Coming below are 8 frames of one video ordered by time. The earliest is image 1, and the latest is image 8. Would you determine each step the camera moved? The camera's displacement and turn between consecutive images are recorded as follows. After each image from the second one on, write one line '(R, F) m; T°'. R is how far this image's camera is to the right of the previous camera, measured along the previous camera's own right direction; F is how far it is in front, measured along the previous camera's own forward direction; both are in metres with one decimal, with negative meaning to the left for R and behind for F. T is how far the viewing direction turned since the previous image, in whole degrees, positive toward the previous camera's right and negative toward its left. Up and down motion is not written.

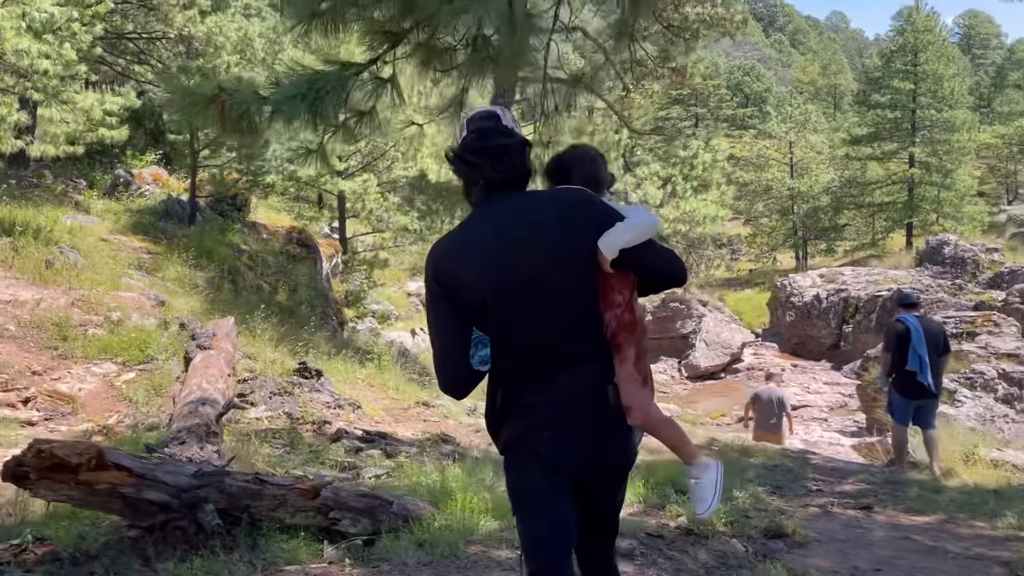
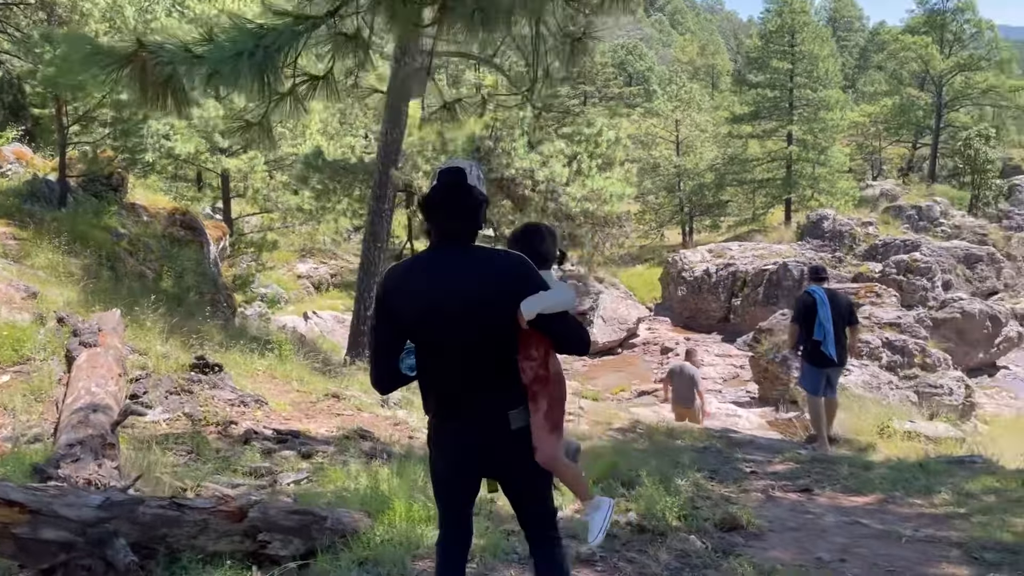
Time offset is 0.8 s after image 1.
(-0.2, +0.3) m; +8°
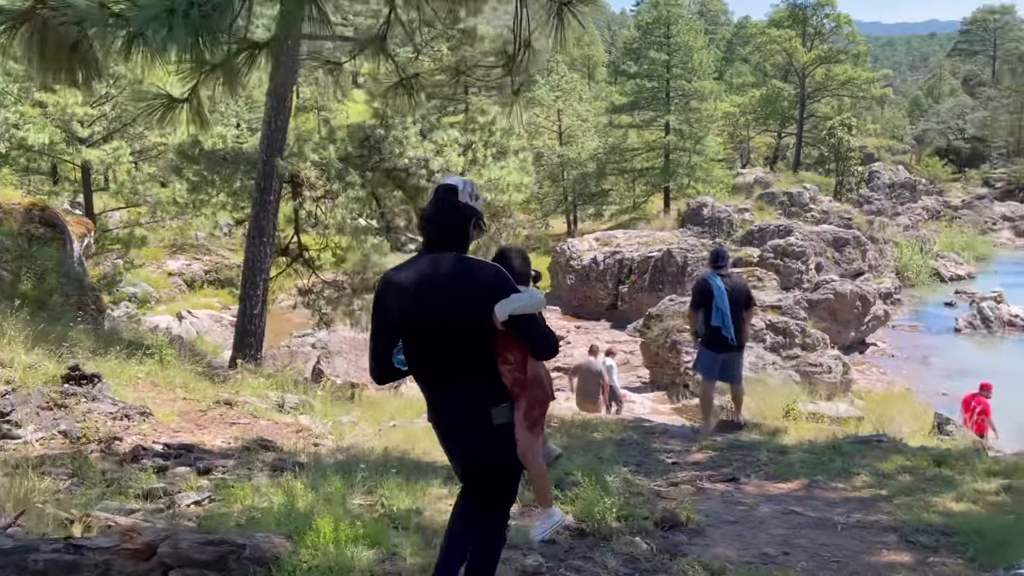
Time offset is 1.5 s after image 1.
(-0.2, +0.3) m; +8°
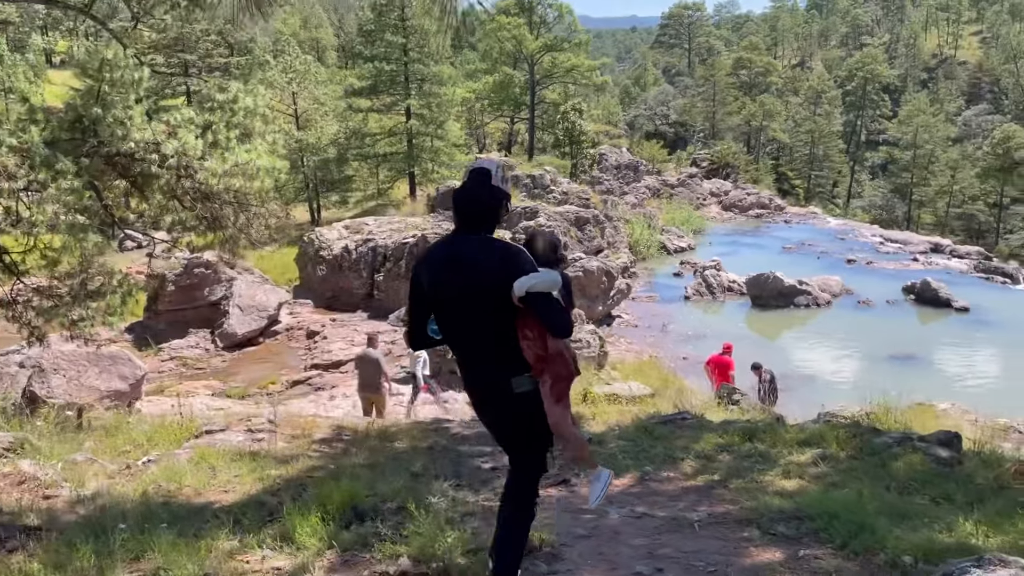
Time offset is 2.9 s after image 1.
(-0.2, +0.7) m; +17°
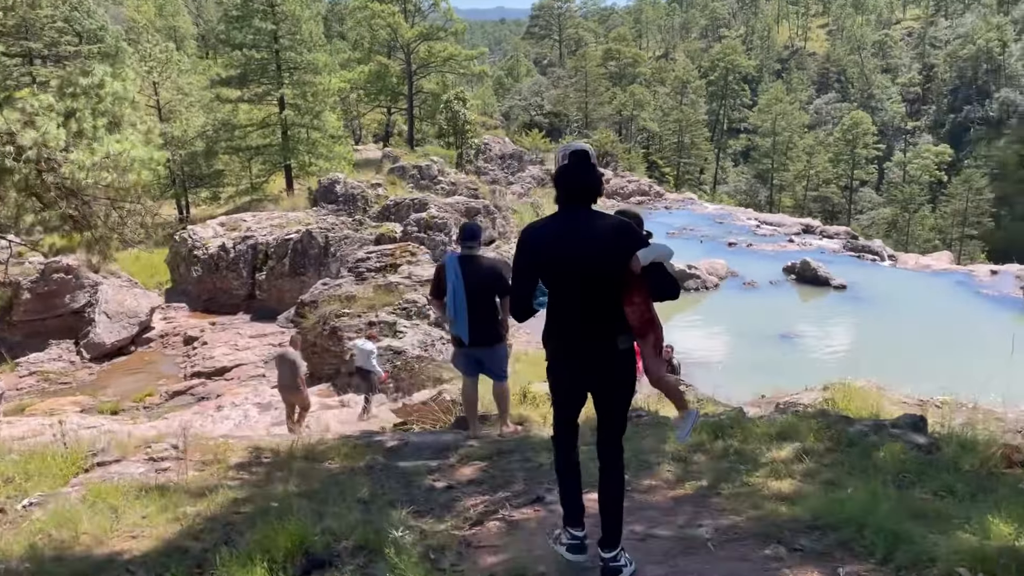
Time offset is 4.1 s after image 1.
(-0.4, +0.5) m; +8°
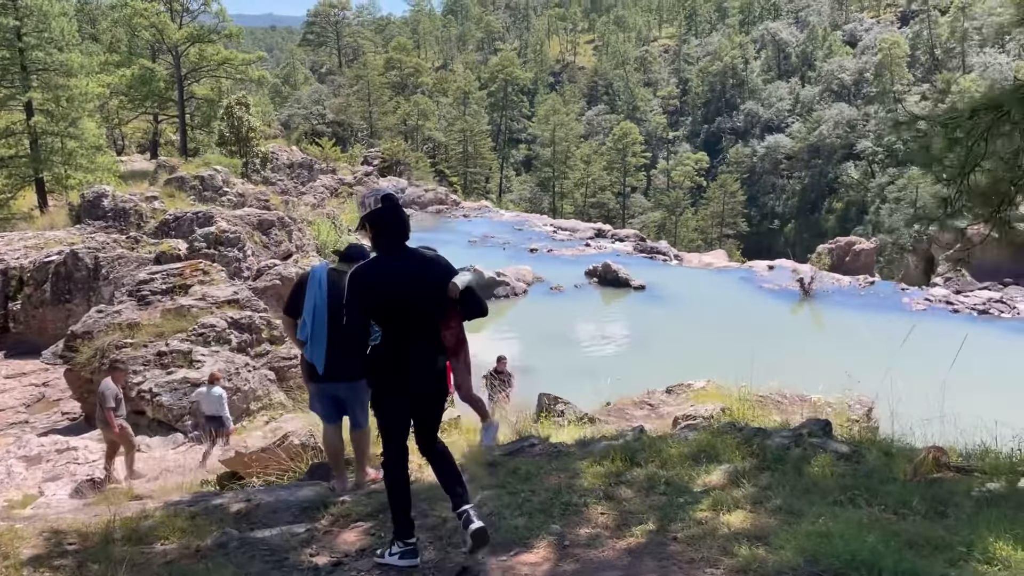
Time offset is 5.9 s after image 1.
(-0.4, +0.8) m; +14°
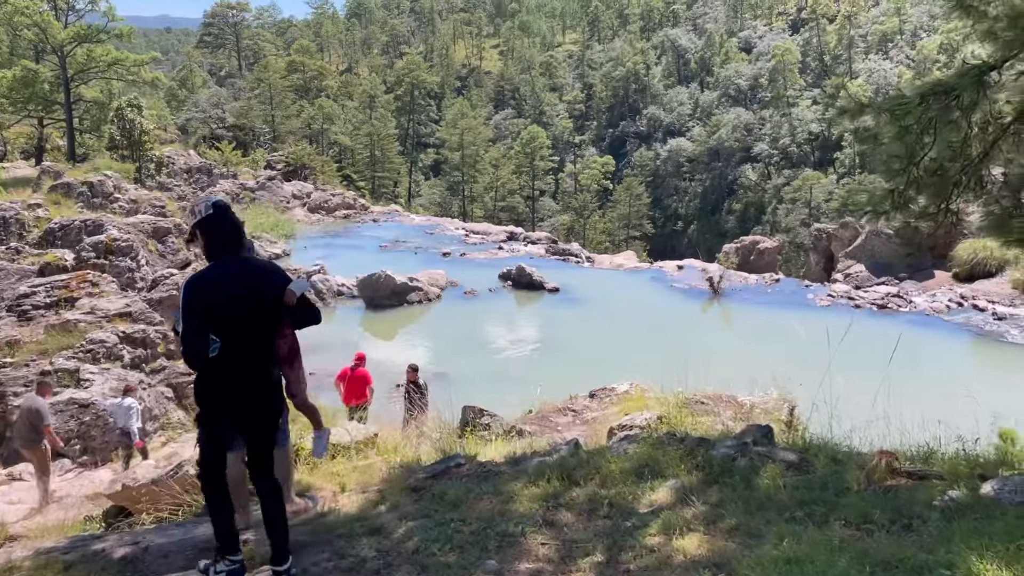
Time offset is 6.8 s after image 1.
(0.0, +0.4) m; +6°
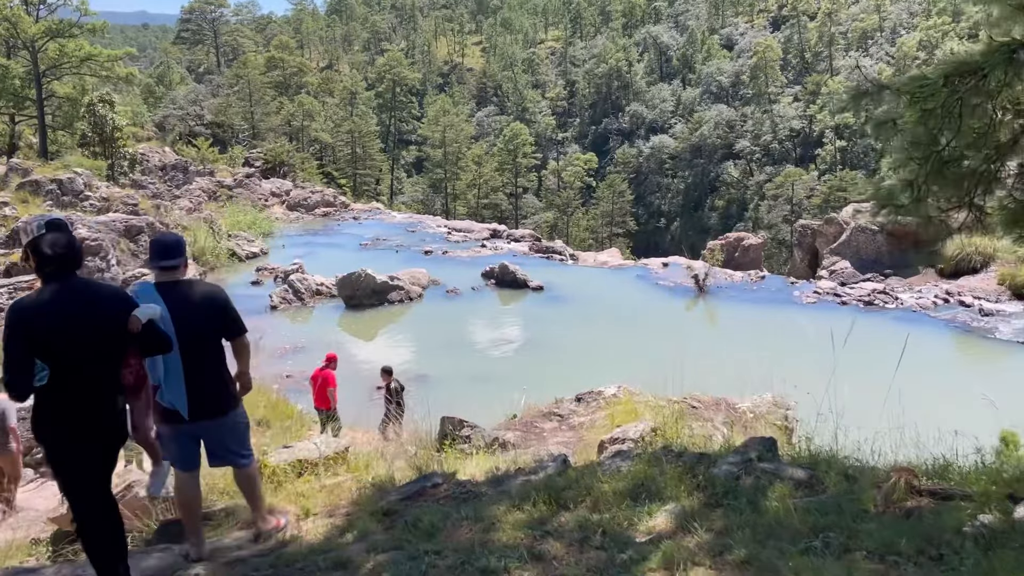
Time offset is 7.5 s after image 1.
(0.0, +0.4) m; +1°
